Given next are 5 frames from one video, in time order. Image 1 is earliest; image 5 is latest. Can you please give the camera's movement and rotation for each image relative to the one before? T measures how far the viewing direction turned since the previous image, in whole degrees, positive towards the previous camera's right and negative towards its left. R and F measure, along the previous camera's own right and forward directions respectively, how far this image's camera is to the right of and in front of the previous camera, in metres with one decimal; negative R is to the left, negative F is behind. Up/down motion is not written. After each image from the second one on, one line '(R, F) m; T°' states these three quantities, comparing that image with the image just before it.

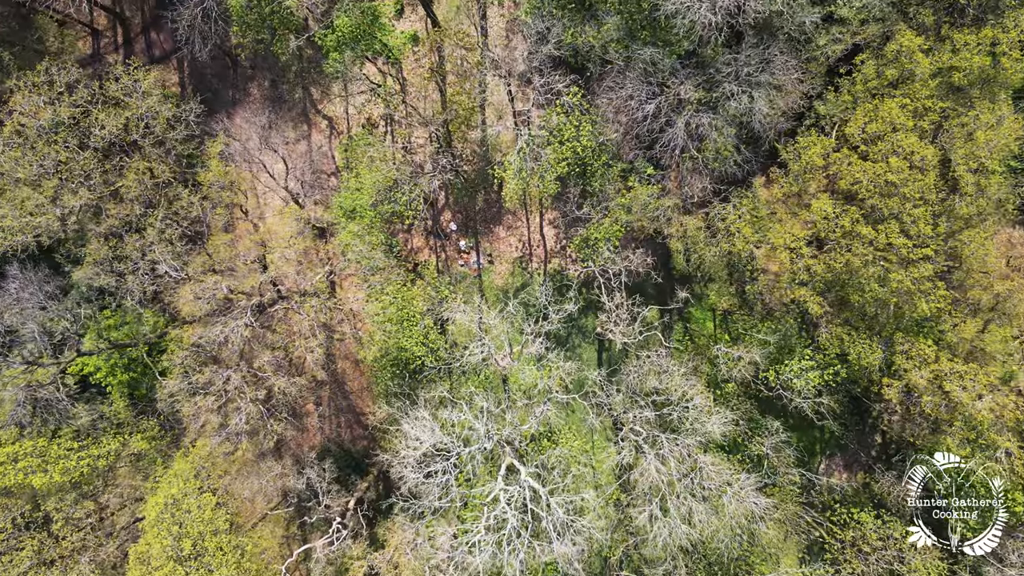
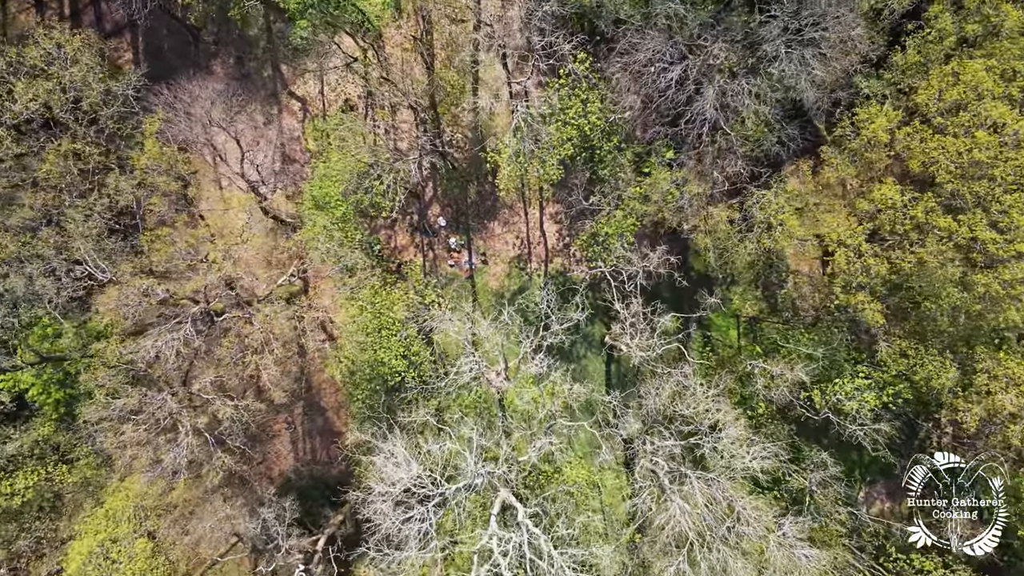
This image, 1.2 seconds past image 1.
(+0.1, +3.7) m; 0°
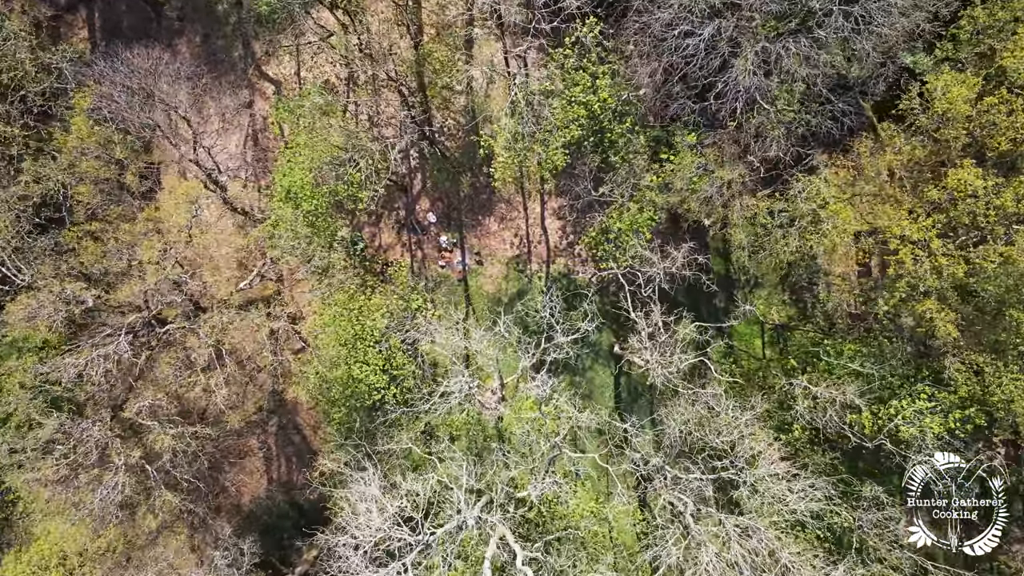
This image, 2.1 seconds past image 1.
(+0.1, +2.9) m; 0°
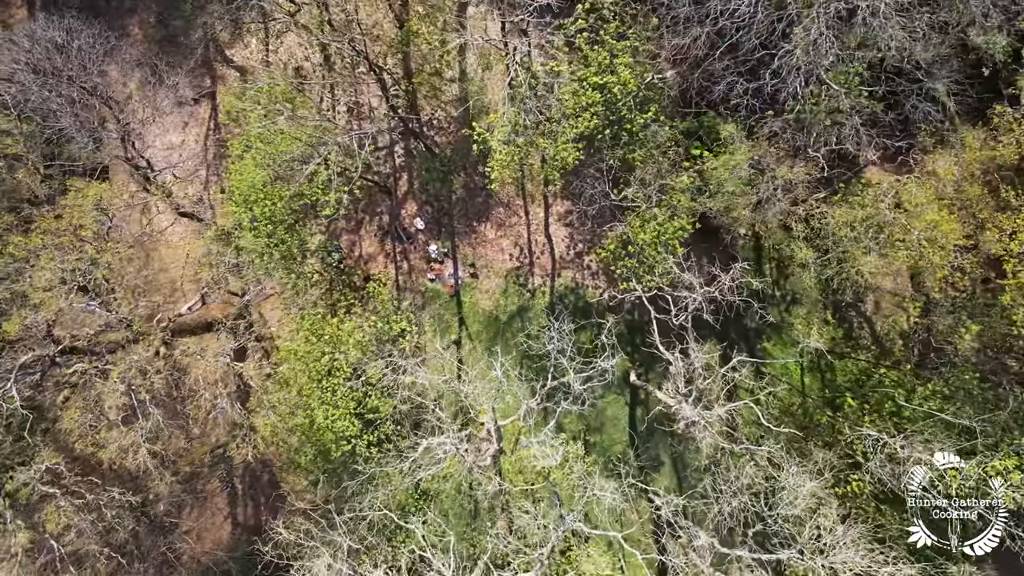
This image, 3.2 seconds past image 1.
(0.0, +3.3) m; 0°
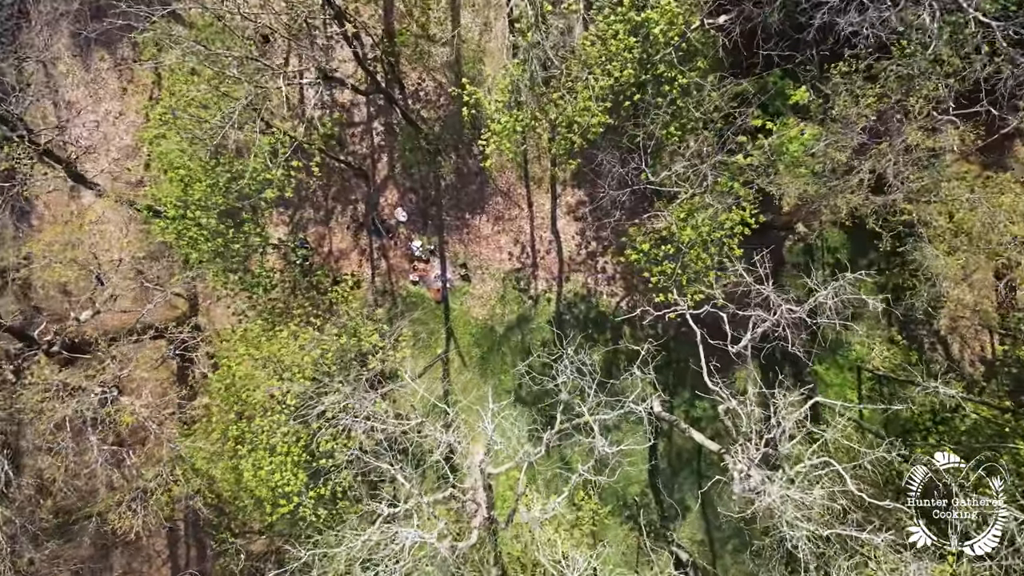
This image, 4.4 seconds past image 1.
(0.0, +3.7) m; 0°
